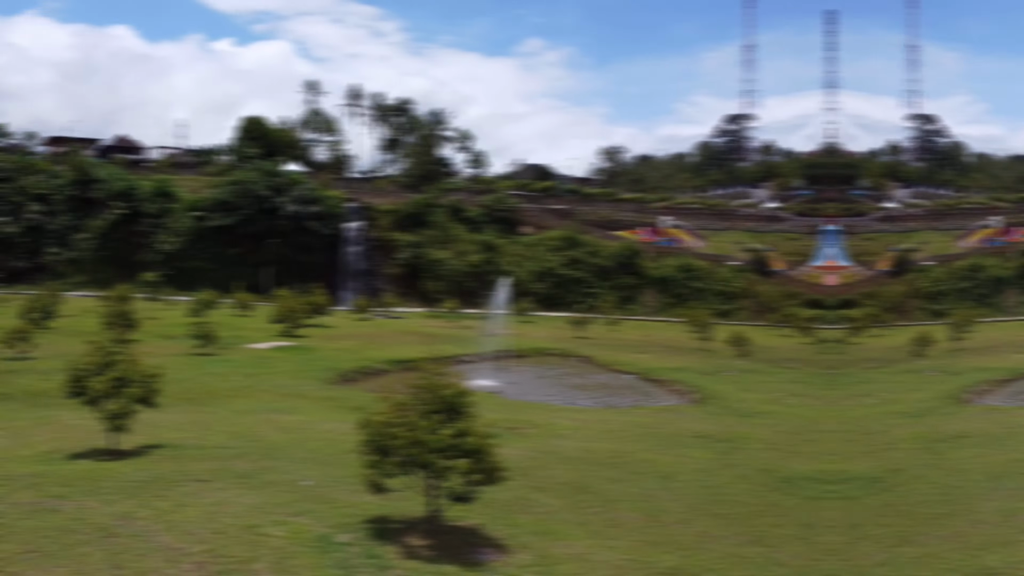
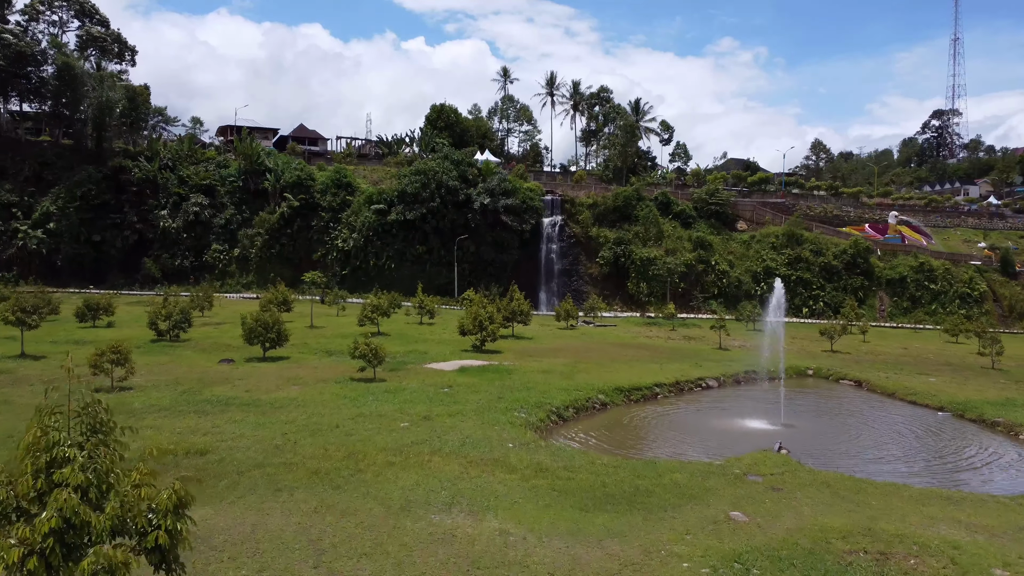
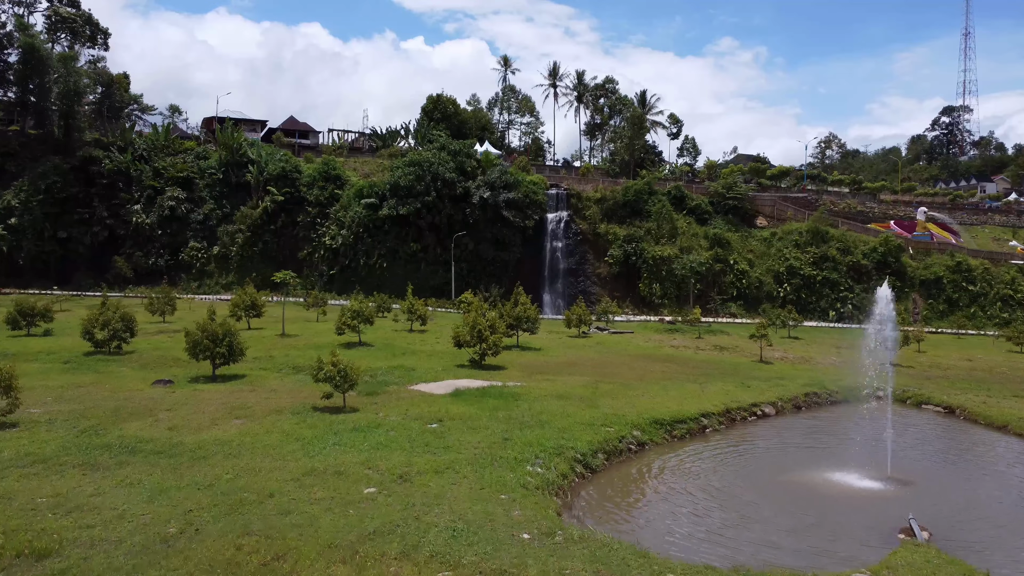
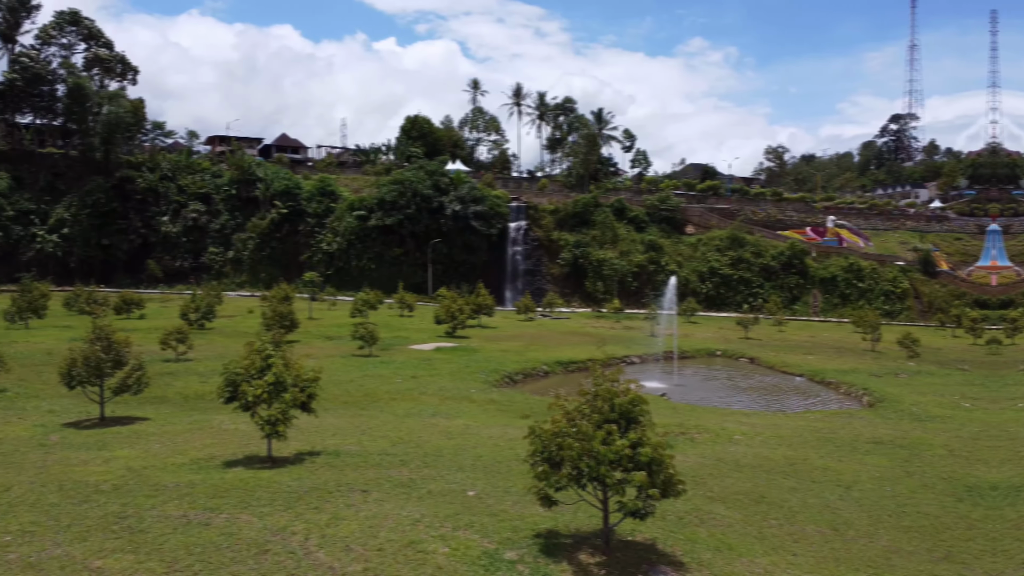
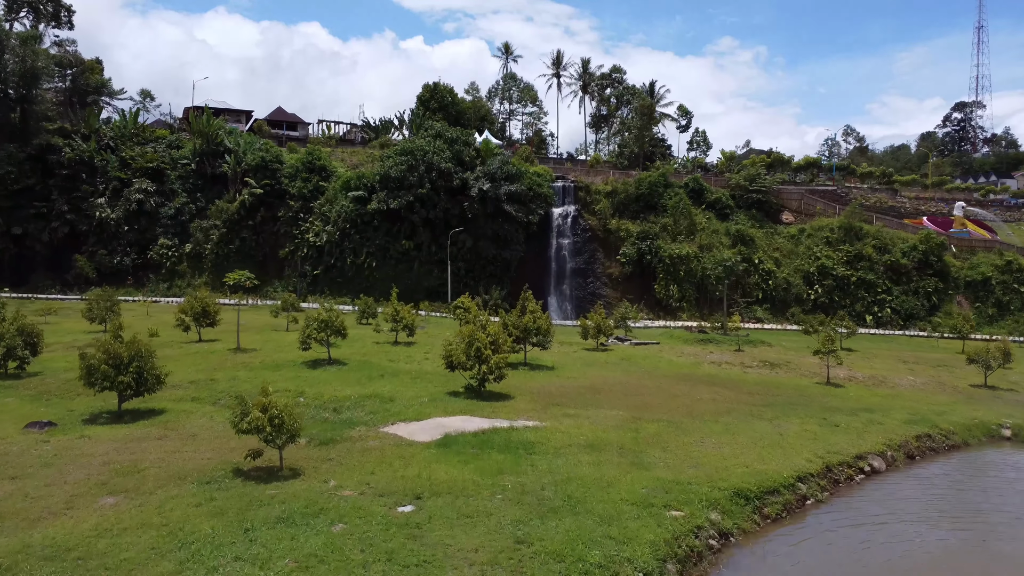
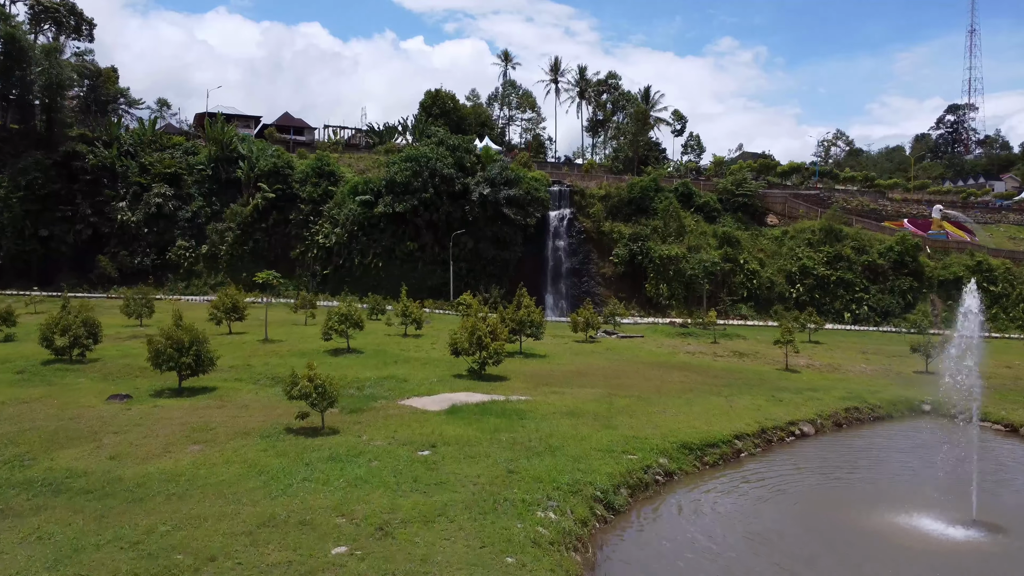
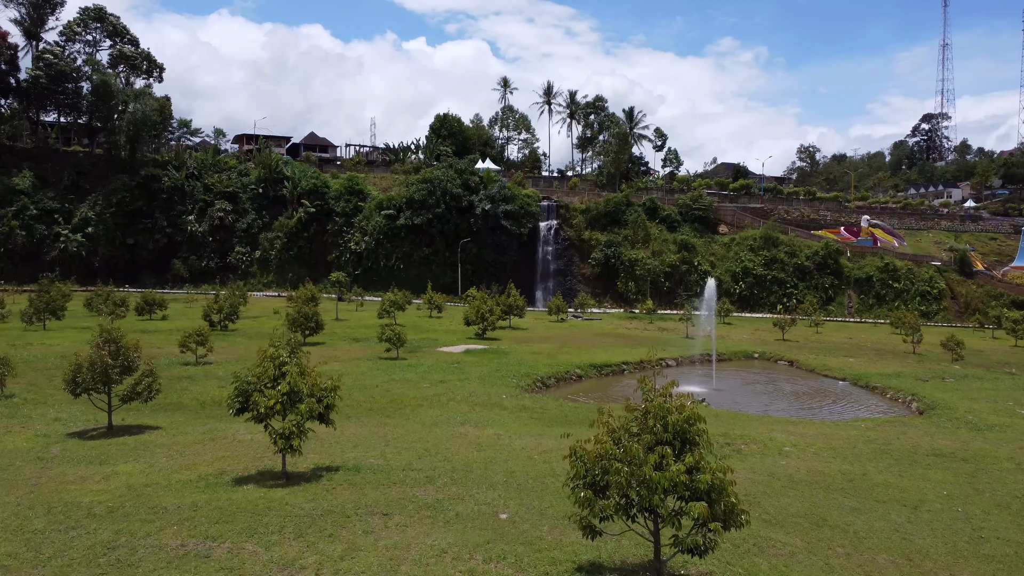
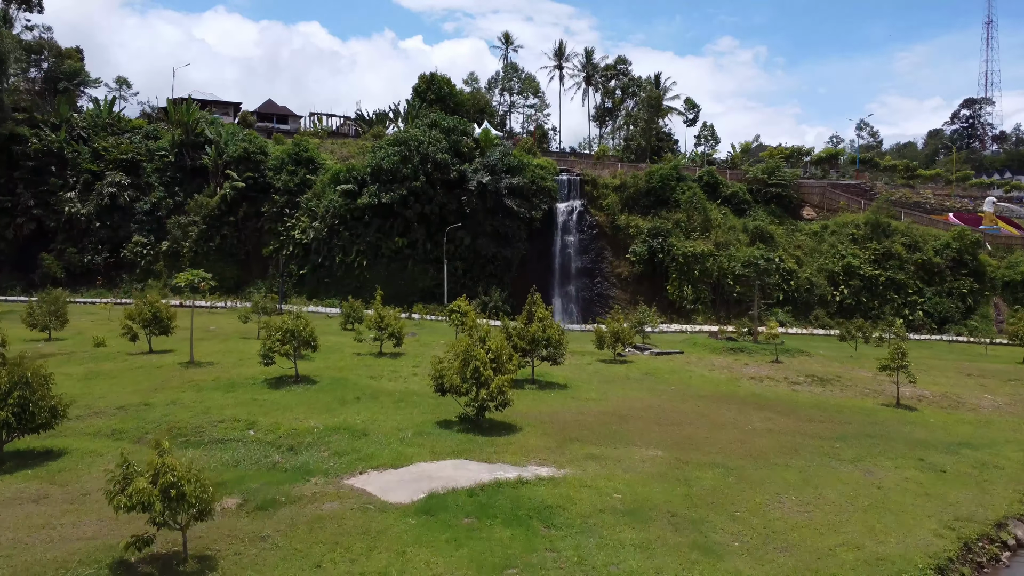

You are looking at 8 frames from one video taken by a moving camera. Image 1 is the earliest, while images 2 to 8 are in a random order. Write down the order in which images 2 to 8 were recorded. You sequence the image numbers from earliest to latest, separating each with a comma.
4, 7, 2, 3, 6, 5, 8
